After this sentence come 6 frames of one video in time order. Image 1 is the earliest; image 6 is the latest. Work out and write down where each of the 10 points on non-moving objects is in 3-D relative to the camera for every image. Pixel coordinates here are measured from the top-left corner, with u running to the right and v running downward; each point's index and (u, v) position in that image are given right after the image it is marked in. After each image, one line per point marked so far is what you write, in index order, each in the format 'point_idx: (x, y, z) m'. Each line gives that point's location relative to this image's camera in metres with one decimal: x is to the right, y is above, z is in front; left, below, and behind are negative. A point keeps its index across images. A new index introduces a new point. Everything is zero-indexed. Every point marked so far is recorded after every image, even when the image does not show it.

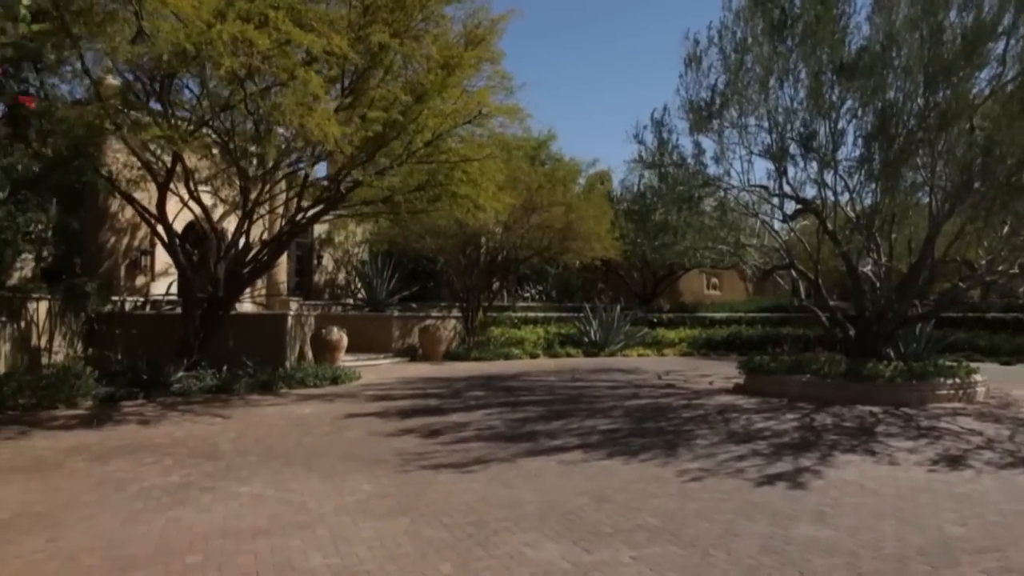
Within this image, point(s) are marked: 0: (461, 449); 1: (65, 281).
0: (-0.7, -2.2, +10.8) m
1: (-9.4, +0.1, +17.3) m
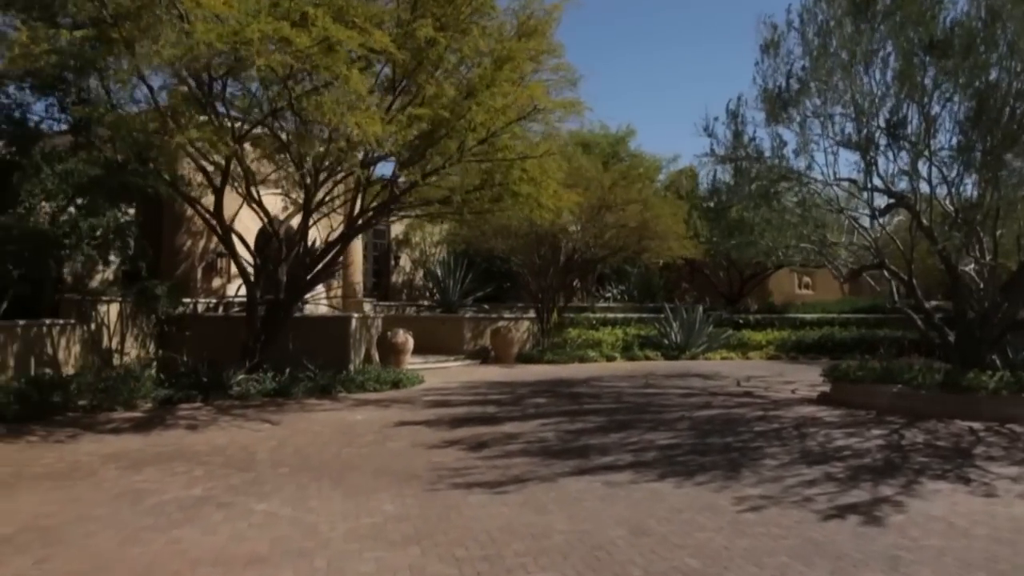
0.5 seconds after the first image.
0: (-0.2, -2.2, +10.1) m
1: (-8.0, +0.1, +17.5) m
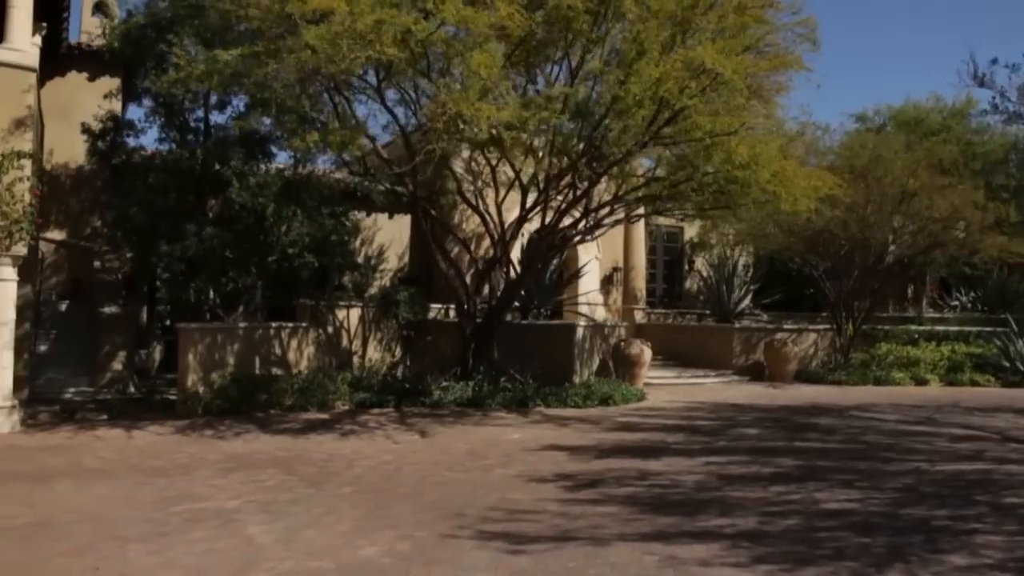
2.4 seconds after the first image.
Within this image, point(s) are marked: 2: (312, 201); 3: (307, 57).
0: (+0.6, -2.3, +8.1) m
1: (-3.1, -0.1, +18.4) m
2: (-3.9, +1.7, +15.4) m
3: (-3.0, +3.1, +11.0) m
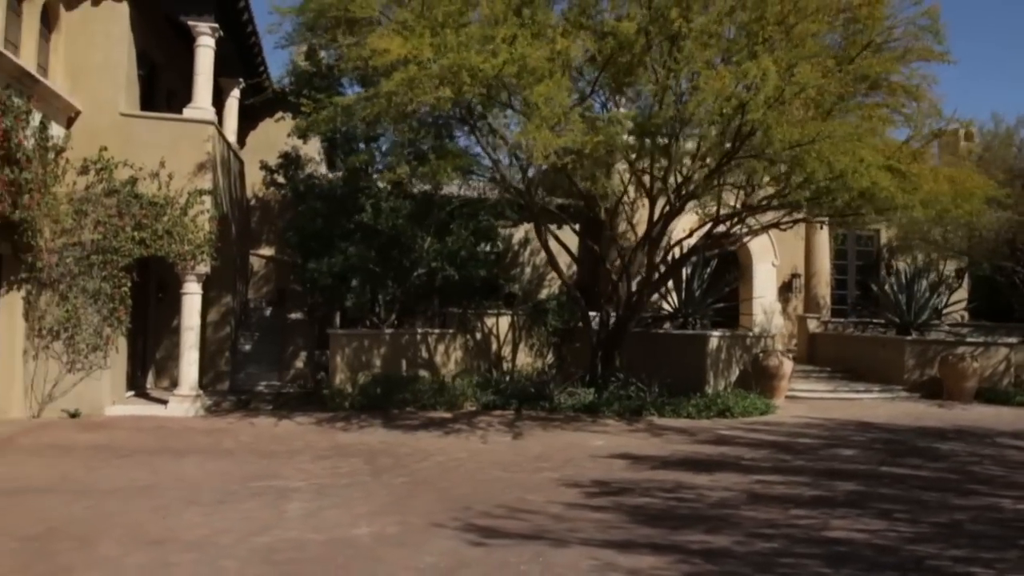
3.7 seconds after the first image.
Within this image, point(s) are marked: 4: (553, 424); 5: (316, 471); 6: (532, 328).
0: (+0.6, -2.5, +8.7) m
1: (+0.2, -0.3, +19.6) m
2: (-1.4, +1.4, +17.0) m
3: (-1.9, +2.9, +12.6) m
4: (+0.8, -2.6, +15.0) m
5: (-2.7, -2.5, +10.9) m
6: (+0.3, -1.0, +20.3) m
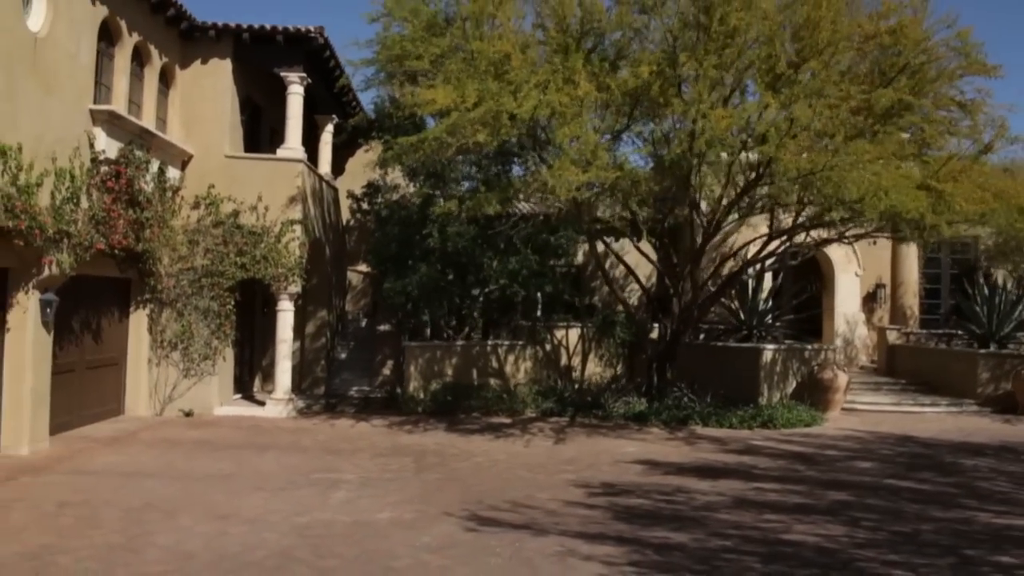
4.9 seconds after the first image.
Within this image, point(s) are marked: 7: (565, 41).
0: (+0.6, -2.8, +10.0) m
1: (+2.0, -0.7, +20.9) m
2: (-0.1, +1.1, +18.6) m
3: (-1.3, +2.5, +14.3) m
4: (+1.8, -2.9, +16.2) m
5: (-2.3, -2.8, +12.7) m
6: (+2.2, -1.4, +21.5) m
7: (+0.9, +4.3, +13.9) m
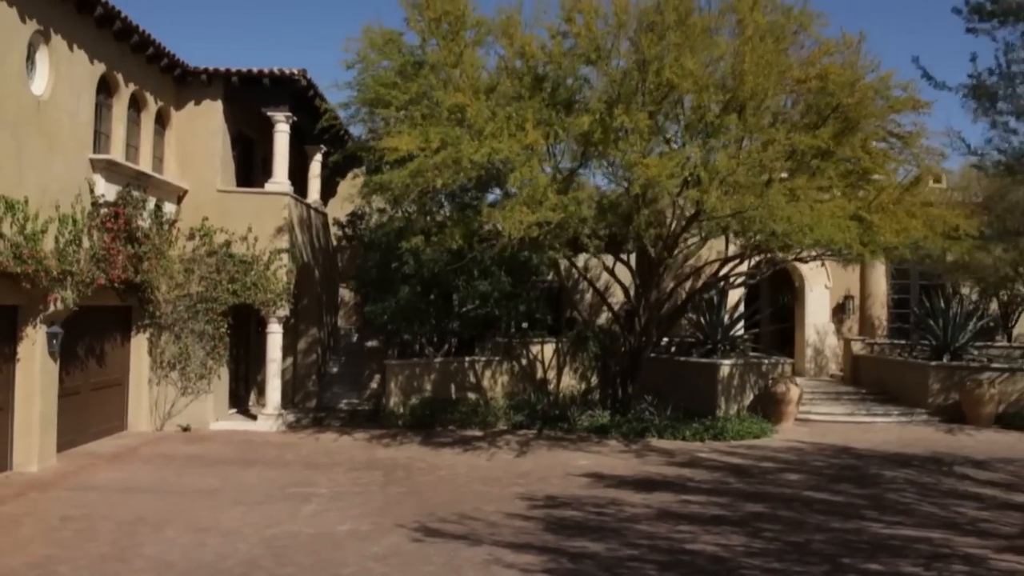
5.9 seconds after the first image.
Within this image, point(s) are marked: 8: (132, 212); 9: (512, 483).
0: (-0.1, -3.4, +11.4) m
1: (+1.3, -1.1, +22.2) m
2: (-0.8, +0.6, +19.9) m
3: (-2.0, +2.0, +15.6) m
4: (+1.1, -3.4, +17.5) m
5: (-3.0, -3.4, +14.0) m
6: (+1.6, -1.9, +22.8) m
7: (+0.2, +3.8, +15.2) m
8: (-7.6, +1.5, +15.9) m
9: (0.0, -3.4, +13.8) m
